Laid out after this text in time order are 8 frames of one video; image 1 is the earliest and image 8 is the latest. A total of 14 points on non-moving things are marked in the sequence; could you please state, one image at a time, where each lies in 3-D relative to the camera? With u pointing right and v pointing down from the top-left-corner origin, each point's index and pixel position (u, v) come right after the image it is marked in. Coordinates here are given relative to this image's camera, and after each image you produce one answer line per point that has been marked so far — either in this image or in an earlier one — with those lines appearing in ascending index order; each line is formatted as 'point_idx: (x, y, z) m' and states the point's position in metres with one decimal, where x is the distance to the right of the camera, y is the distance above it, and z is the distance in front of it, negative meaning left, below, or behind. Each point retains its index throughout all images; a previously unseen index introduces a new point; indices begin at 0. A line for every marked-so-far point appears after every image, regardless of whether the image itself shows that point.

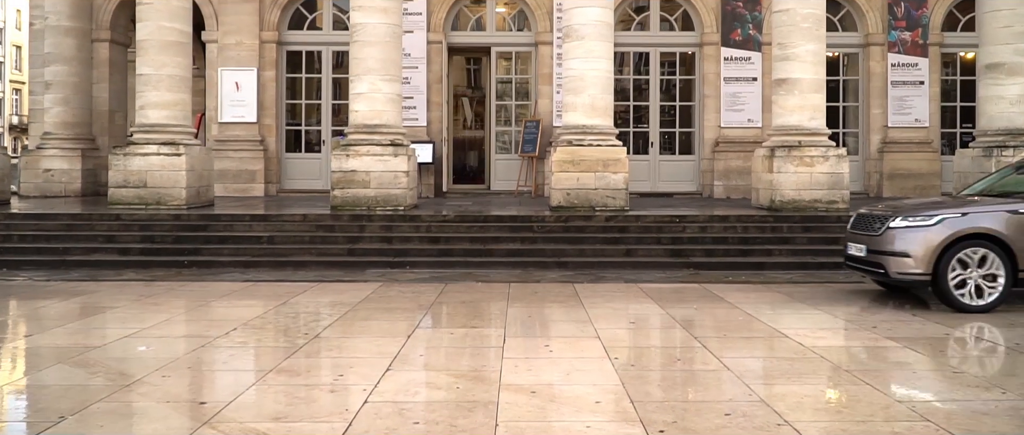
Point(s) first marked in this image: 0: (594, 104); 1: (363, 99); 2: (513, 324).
0: (+1.3, +1.9, +15.1) m
1: (-2.5, +2.0, +15.2) m
2: (0.0, -0.9, +8.0) m
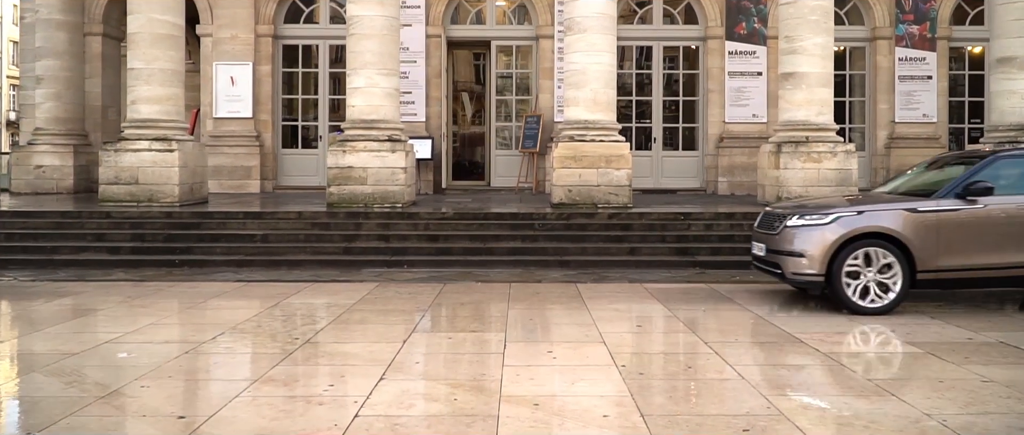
0: (+1.3, +1.9, +14.8) m
1: (-2.5, +2.0, +14.8) m
2: (0.0, -0.9, +7.7) m
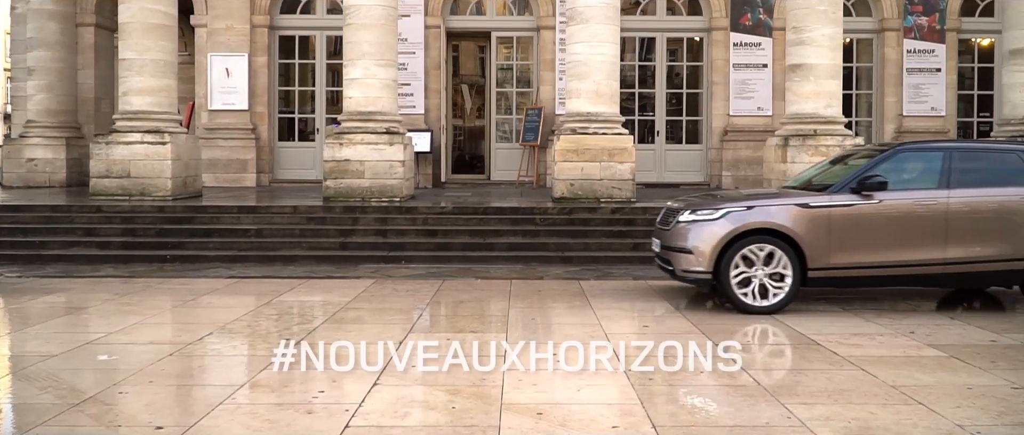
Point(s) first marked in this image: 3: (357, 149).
0: (+1.4, +2.0, +14.4) m
1: (-2.4, +2.1, +14.5) m
2: (0.0, -0.9, +7.4) m
3: (-2.4, +1.1, +14.4) m
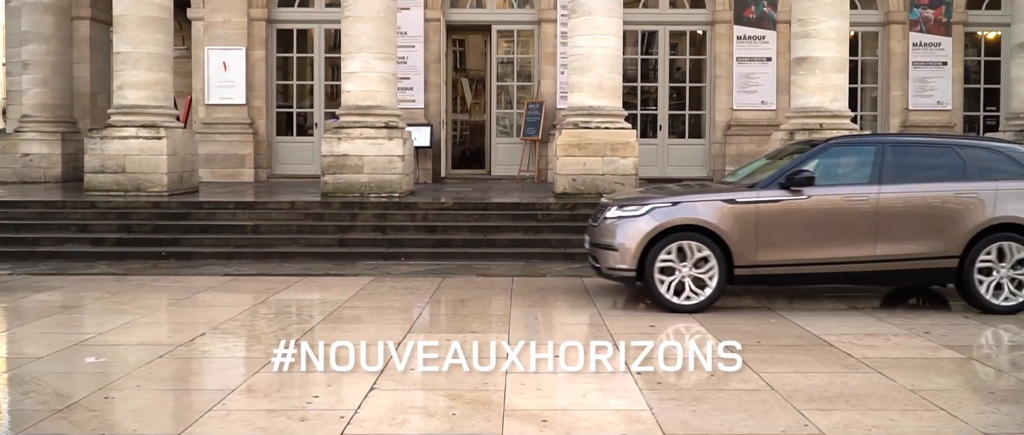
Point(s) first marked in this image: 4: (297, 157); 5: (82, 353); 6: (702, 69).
0: (+1.4, +2.1, +14.2) m
1: (-2.4, +2.2, +14.2) m
2: (+0.1, -0.9, +7.1) m
3: (-2.4, +1.1, +14.1) m
4: (-4.5, +1.3, +19.1) m
5: (-2.9, -0.9, +6.2) m
6: (+3.9, +3.1, +19.0) m
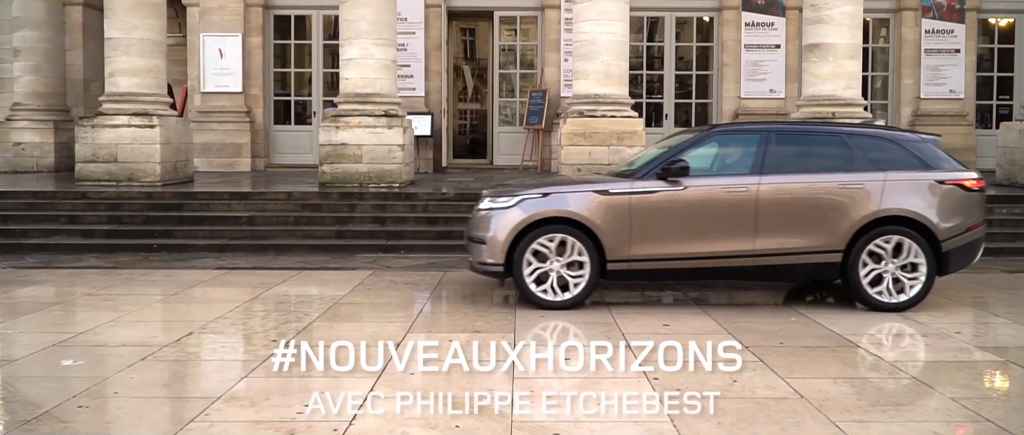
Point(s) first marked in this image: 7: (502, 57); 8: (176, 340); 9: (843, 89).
0: (+1.4, +2.2, +13.8) m
1: (-2.4, +2.3, +13.8) m
2: (+0.1, -0.8, +6.8) m
3: (-2.4, +1.3, +13.7) m
4: (-4.4, +1.5, +18.7) m
5: (-2.9, -0.9, +5.8) m
6: (+4.0, +3.3, +18.6) m
7: (-0.2, +3.2, +18.4) m
8: (-2.3, -0.8, +6.2) m
9: (+4.9, +1.9, +13.7) m
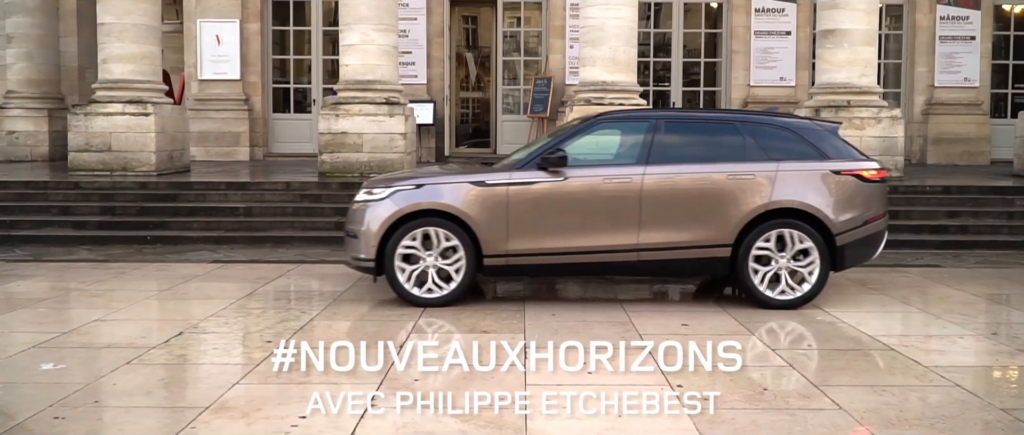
0: (+1.5, +2.3, +13.4) m
1: (-2.3, +2.4, +13.4) m
2: (+0.2, -0.8, +6.4) m
3: (-2.3, +1.4, +13.3) m
4: (-4.4, +1.7, +18.3) m
5: (-2.8, -0.8, +5.4) m
6: (+4.1, +3.4, +18.1) m
7: (-0.1, +3.4, +18.0) m
8: (-2.2, -0.8, +5.9) m
9: (+5.0, +2.0, +13.3) m
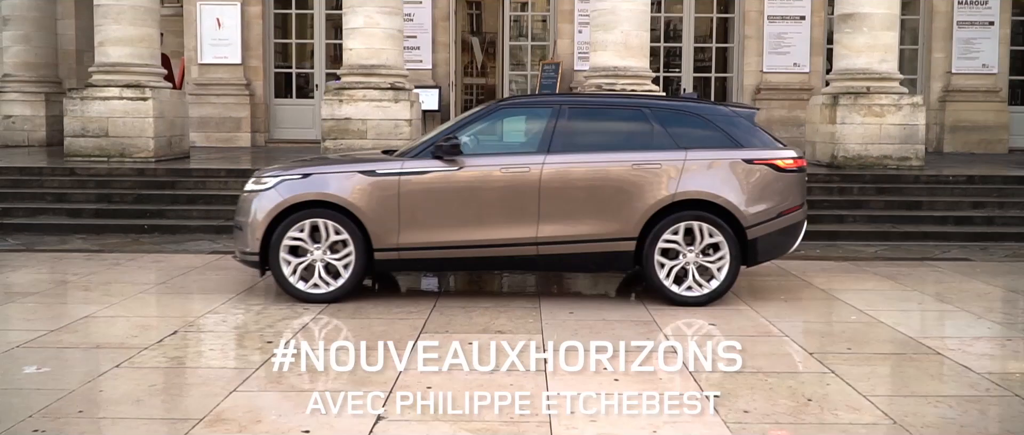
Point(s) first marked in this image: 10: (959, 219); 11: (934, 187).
0: (+1.6, +2.5, +13.0) m
1: (-2.2, +2.6, +13.0) m
2: (+0.3, -0.7, +6.0) m
3: (-2.2, +1.6, +12.9) m
4: (-4.2, +1.9, +17.9) m
5: (-2.7, -0.8, +5.1) m
6: (+4.2, +3.7, +17.7) m
7: (0.0, +3.6, +17.5) m
8: (-2.1, -0.7, +5.5) m
9: (+5.1, +2.2, +12.9) m
10: (+5.1, 0.0, +10.4) m
11: (+5.2, +0.4, +11.3) m
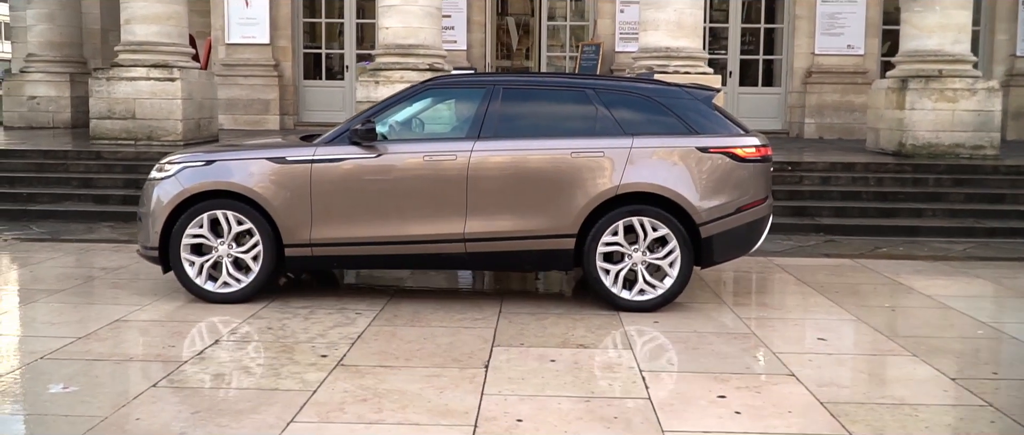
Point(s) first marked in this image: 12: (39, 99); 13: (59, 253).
0: (+2.2, +2.6, +12.2) m
1: (-1.6, +2.8, +12.3) m
2: (+0.7, -0.7, +5.4) m
3: (-1.5, +1.7, +12.3) m
4: (-3.5, +2.2, +17.3) m
5: (-2.3, -0.8, +4.5) m
6: (+4.9, +3.9, +16.9) m
7: (+0.8, +3.9, +16.8) m
8: (-1.7, -0.7, +4.9) m
9: (+5.8, +2.3, +12.0) m
10: (+5.6, 0.0, +9.6) m
11: (+5.8, +0.5, +10.5) m
12: (-8.7, +2.2, +16.7) m
13: (-4.1, -0.3, +8.5) m
